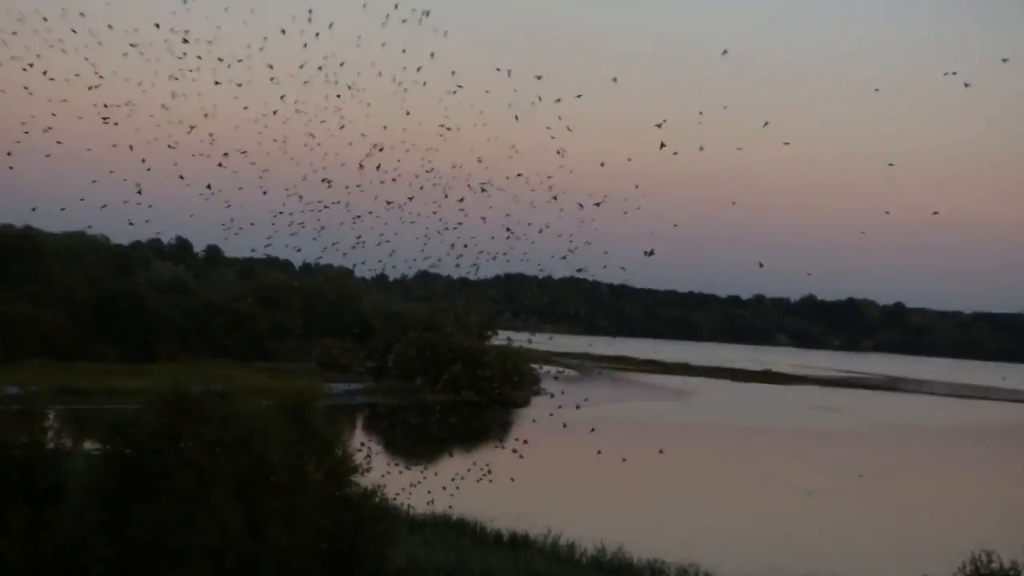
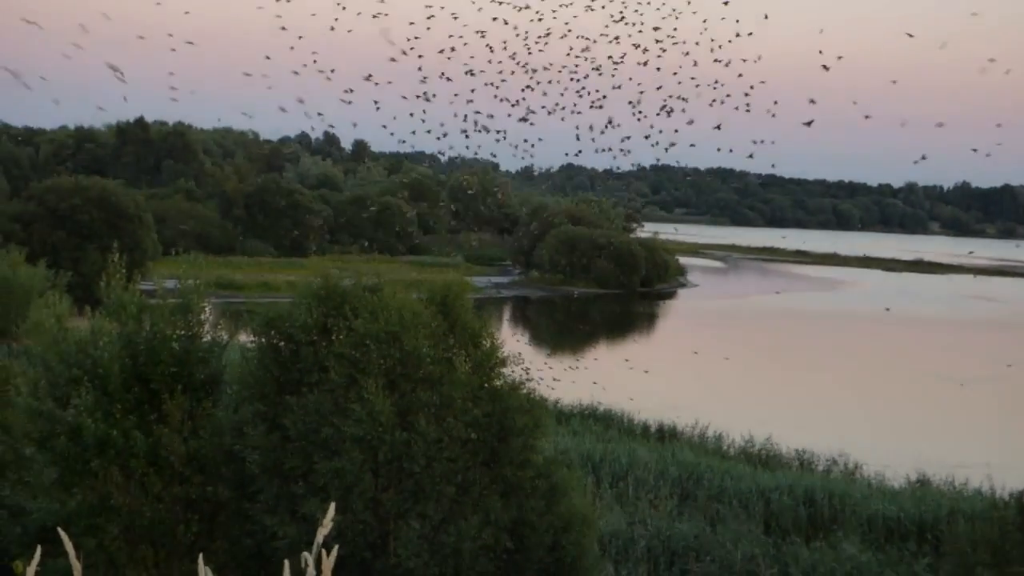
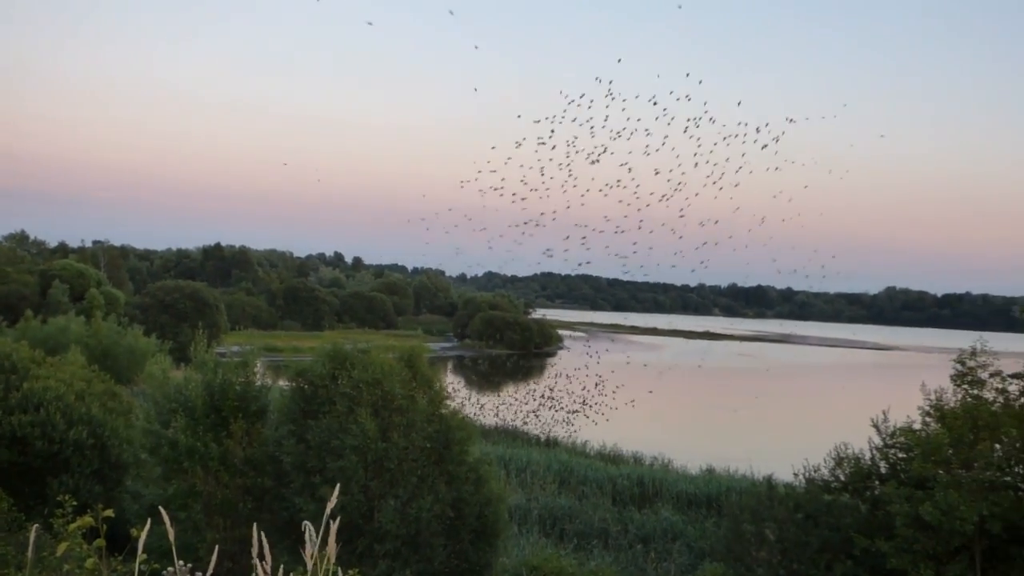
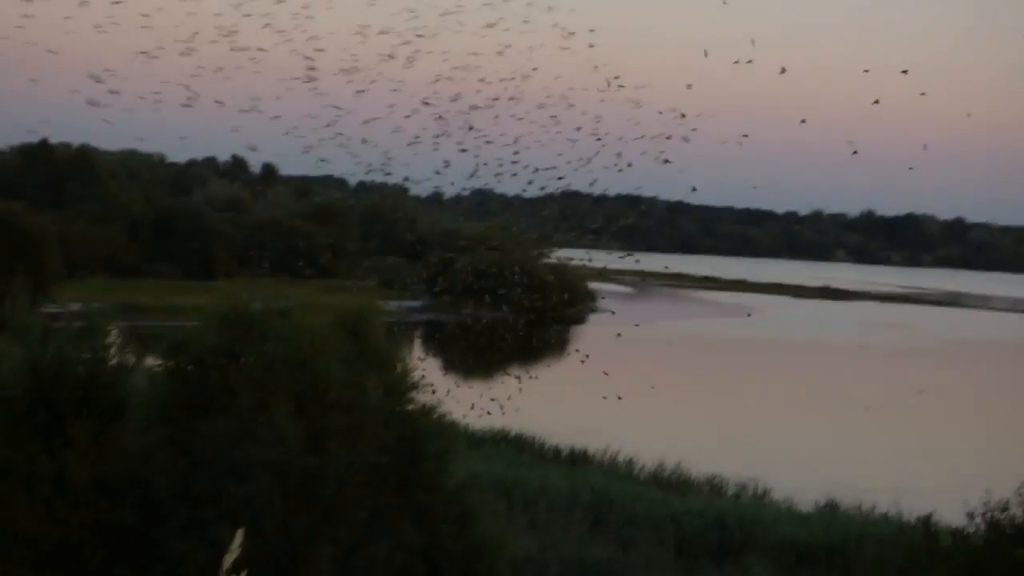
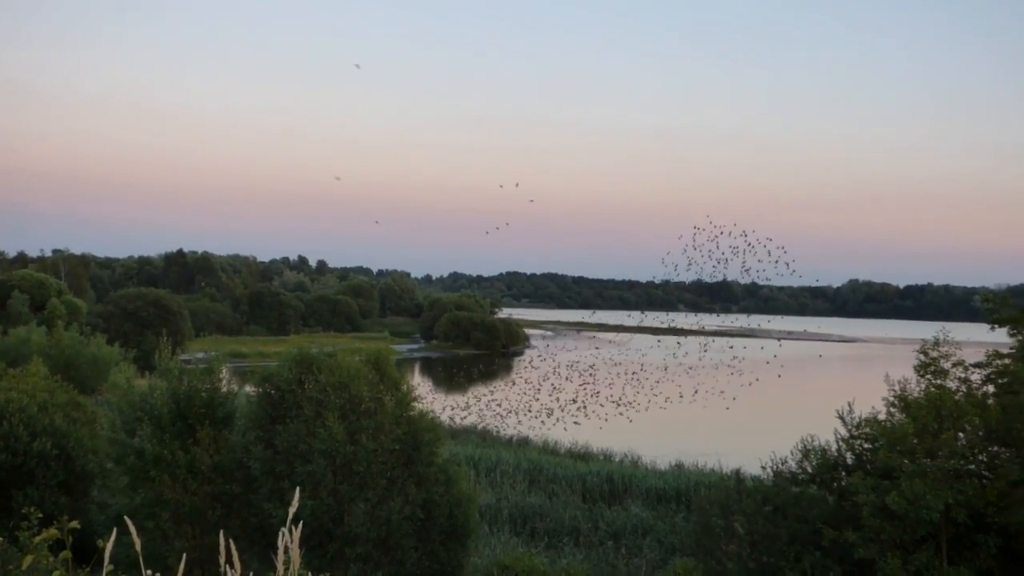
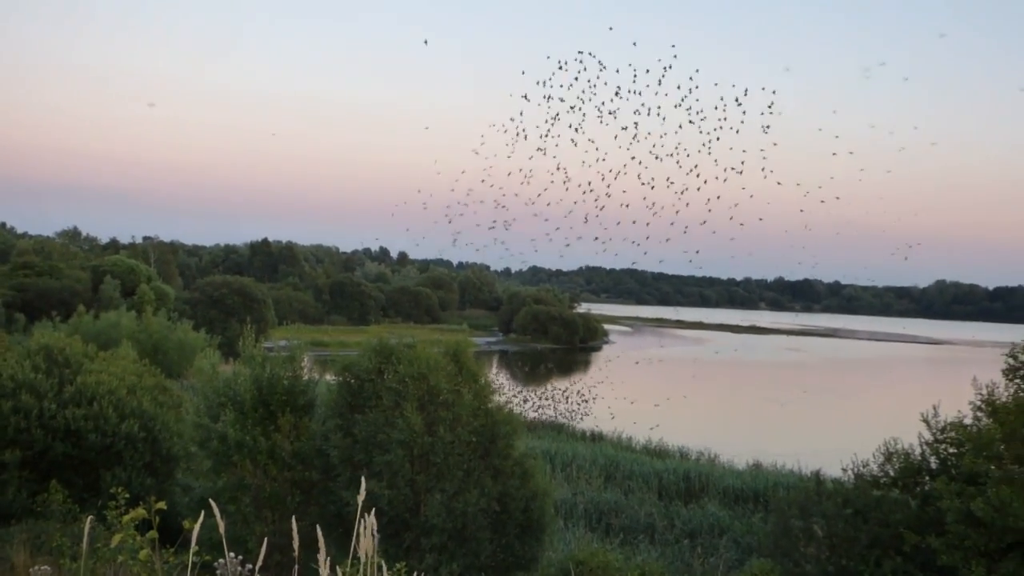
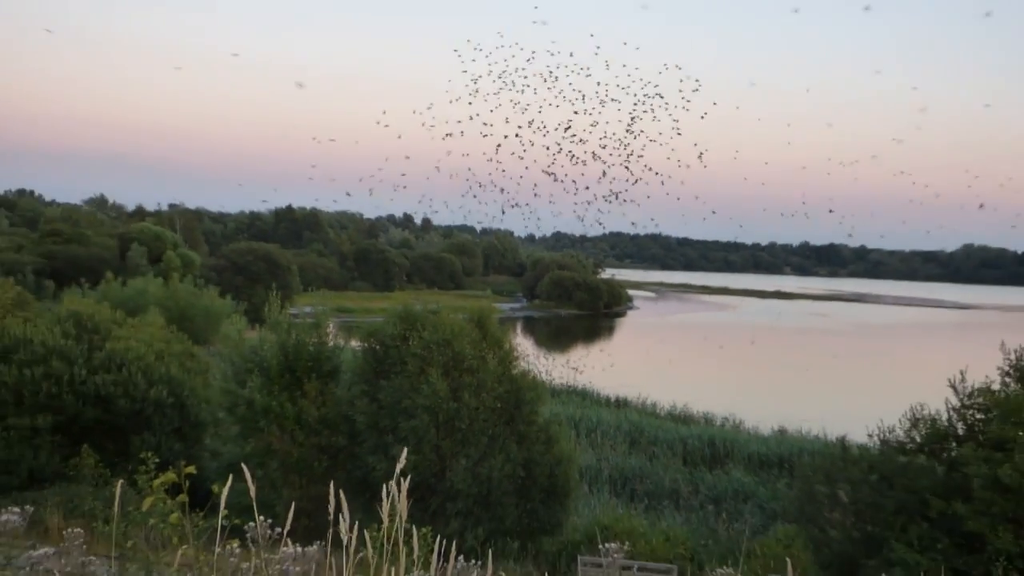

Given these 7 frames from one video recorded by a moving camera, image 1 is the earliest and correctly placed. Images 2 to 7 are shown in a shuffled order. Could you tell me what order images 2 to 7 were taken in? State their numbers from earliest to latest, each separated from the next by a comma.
4, 2, 7, 6, 3, 5
